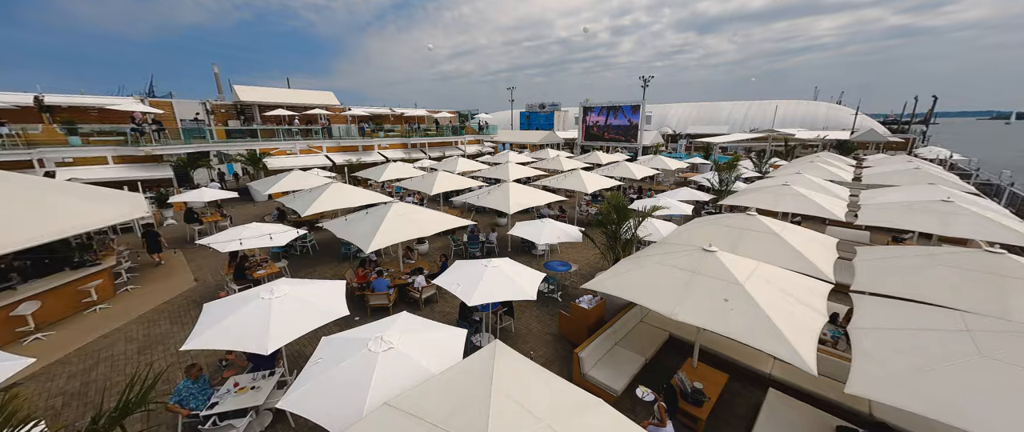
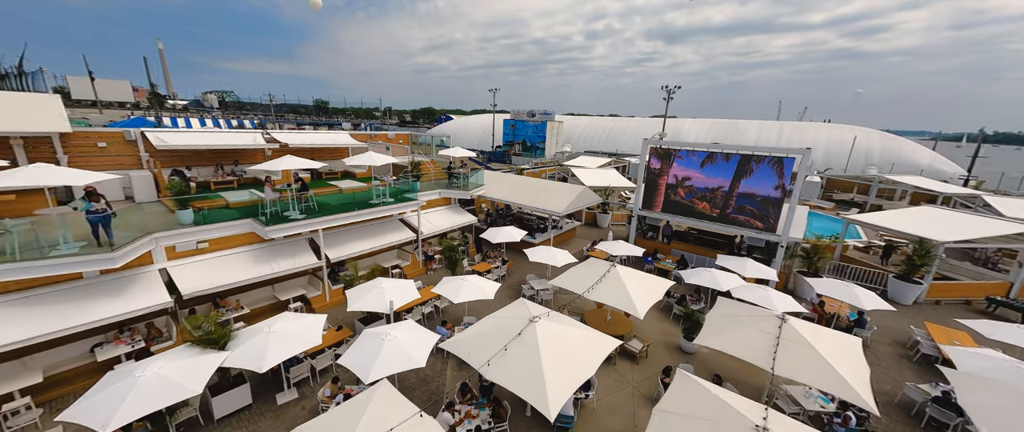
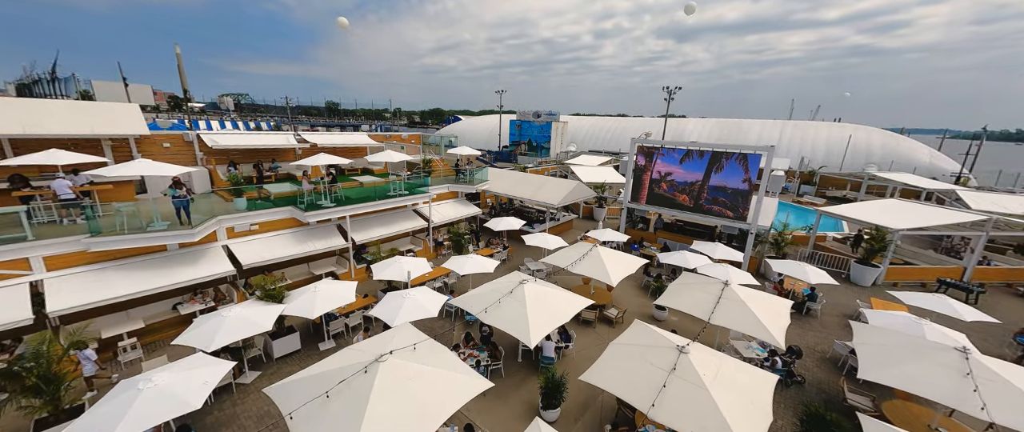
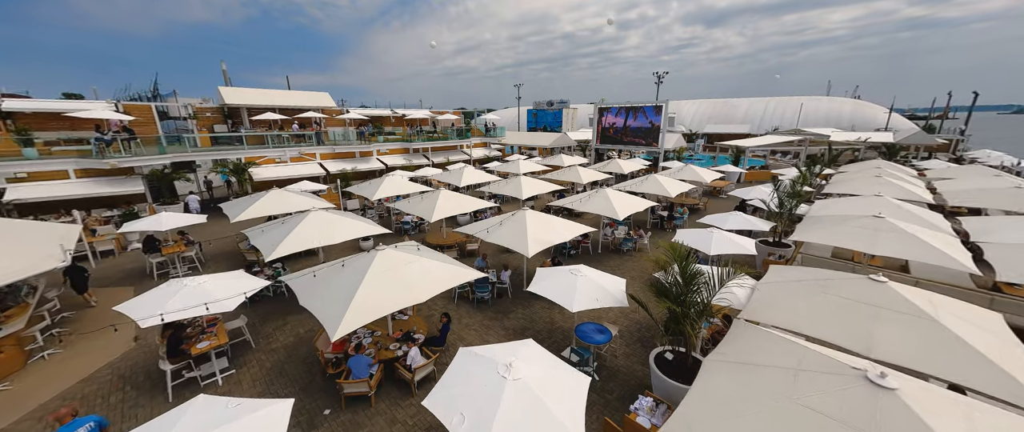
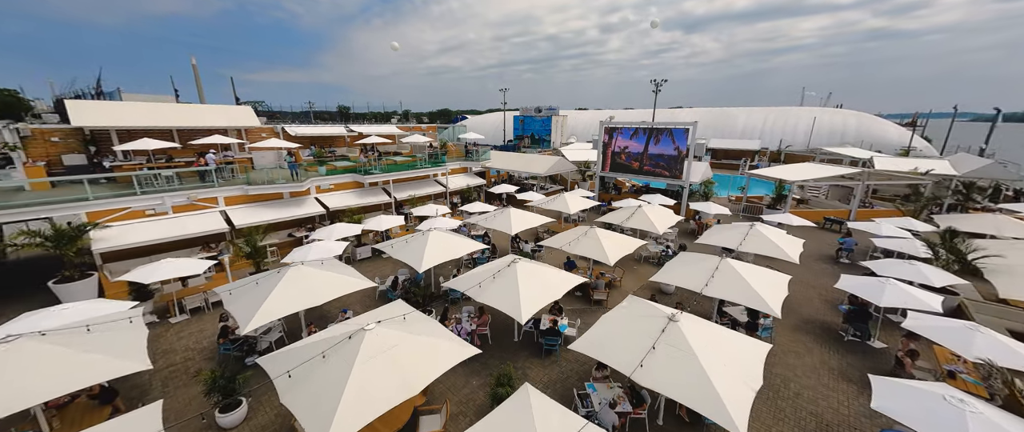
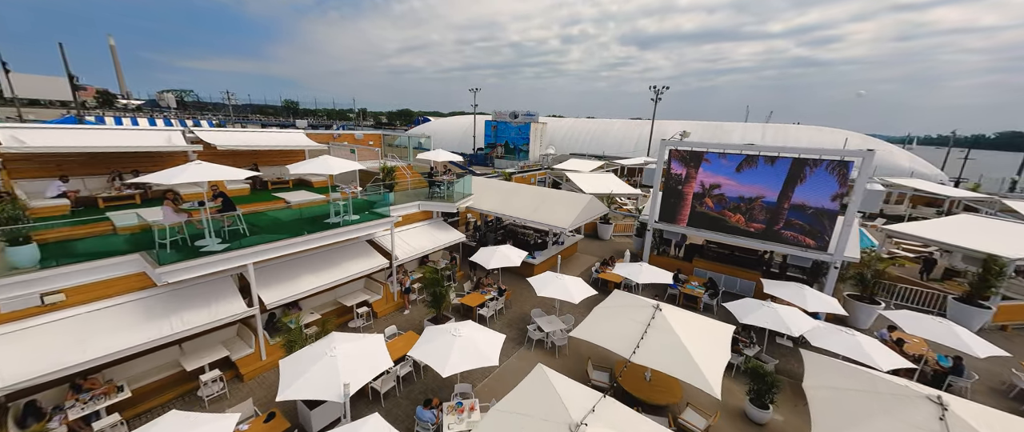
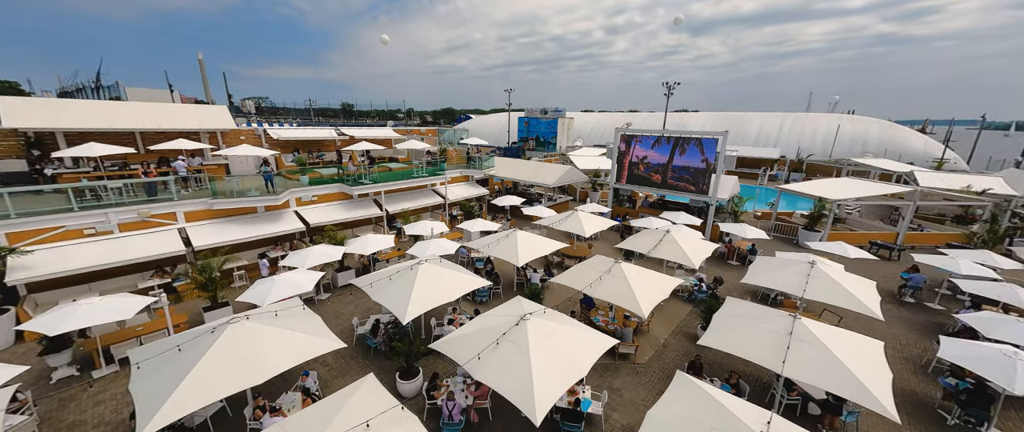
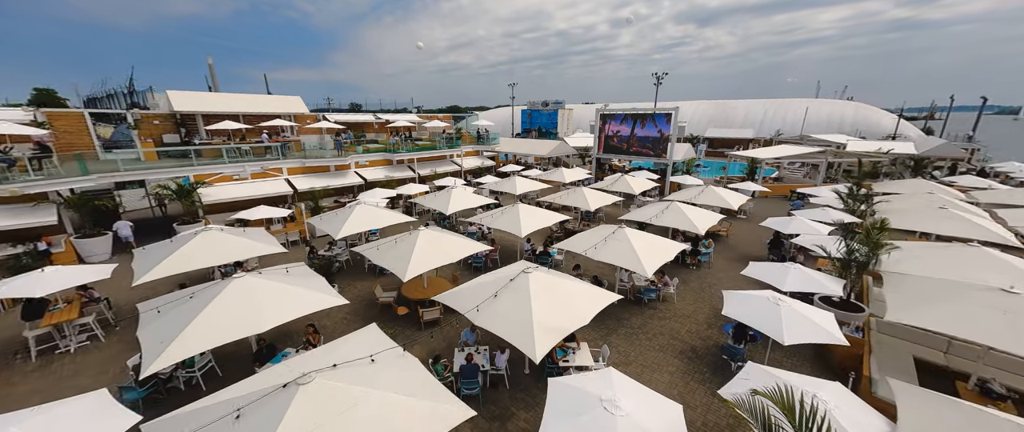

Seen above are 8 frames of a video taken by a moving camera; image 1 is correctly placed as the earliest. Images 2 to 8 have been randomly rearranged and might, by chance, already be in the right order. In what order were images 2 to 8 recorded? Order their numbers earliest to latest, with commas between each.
4, 8, 5, 7, 3, 2, 6
